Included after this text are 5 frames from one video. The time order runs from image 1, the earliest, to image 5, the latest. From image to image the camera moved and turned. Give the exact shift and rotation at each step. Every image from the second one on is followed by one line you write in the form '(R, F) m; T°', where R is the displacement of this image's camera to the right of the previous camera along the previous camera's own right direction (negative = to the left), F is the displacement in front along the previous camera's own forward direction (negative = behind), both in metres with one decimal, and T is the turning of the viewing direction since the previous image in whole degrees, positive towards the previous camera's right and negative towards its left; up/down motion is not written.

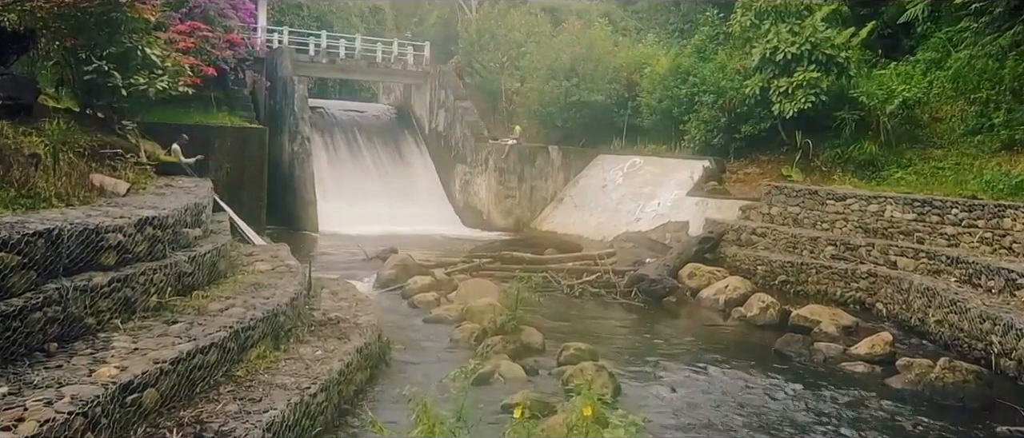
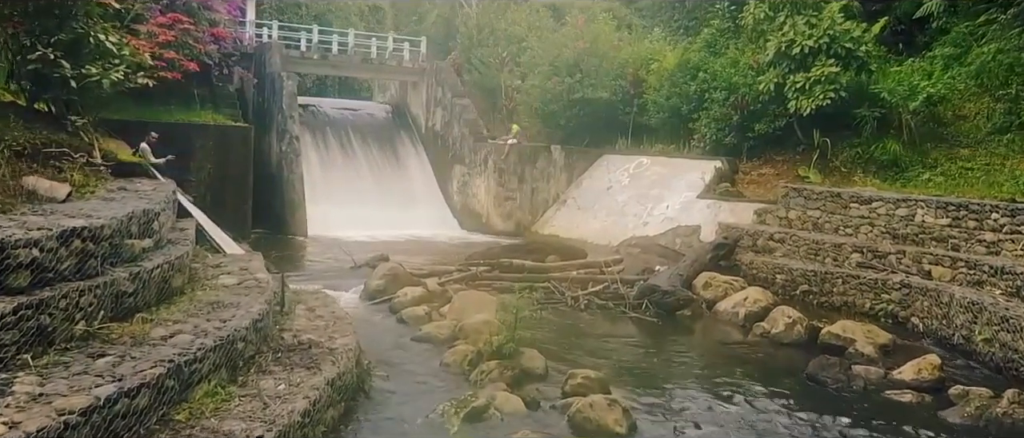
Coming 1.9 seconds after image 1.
(0.0, +0.8) m; 0°
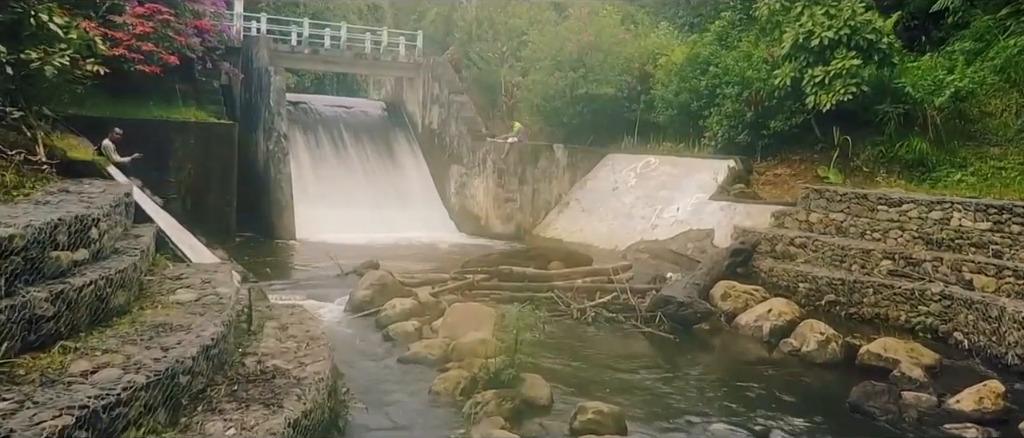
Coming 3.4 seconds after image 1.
(0.0, +0.8) m; 0°
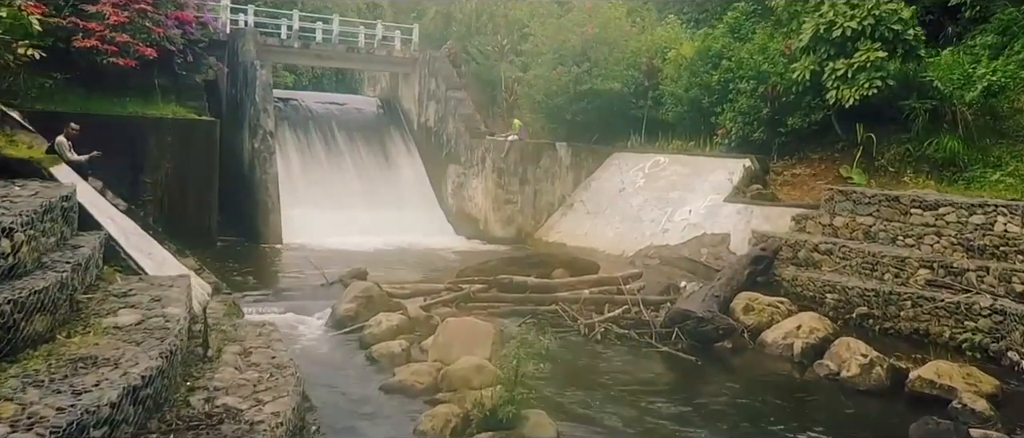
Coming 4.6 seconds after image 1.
(0.0, +0.8) m; 0°
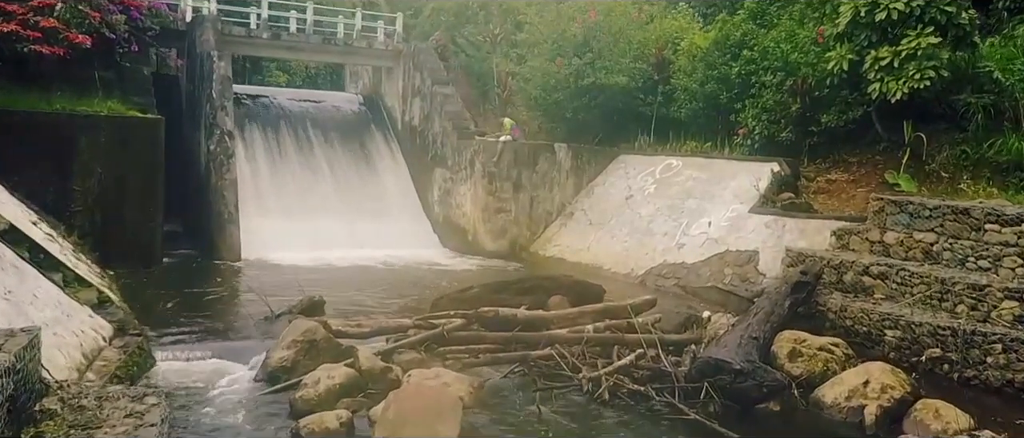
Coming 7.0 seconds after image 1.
(+0.1, +1.5) m; 0°
